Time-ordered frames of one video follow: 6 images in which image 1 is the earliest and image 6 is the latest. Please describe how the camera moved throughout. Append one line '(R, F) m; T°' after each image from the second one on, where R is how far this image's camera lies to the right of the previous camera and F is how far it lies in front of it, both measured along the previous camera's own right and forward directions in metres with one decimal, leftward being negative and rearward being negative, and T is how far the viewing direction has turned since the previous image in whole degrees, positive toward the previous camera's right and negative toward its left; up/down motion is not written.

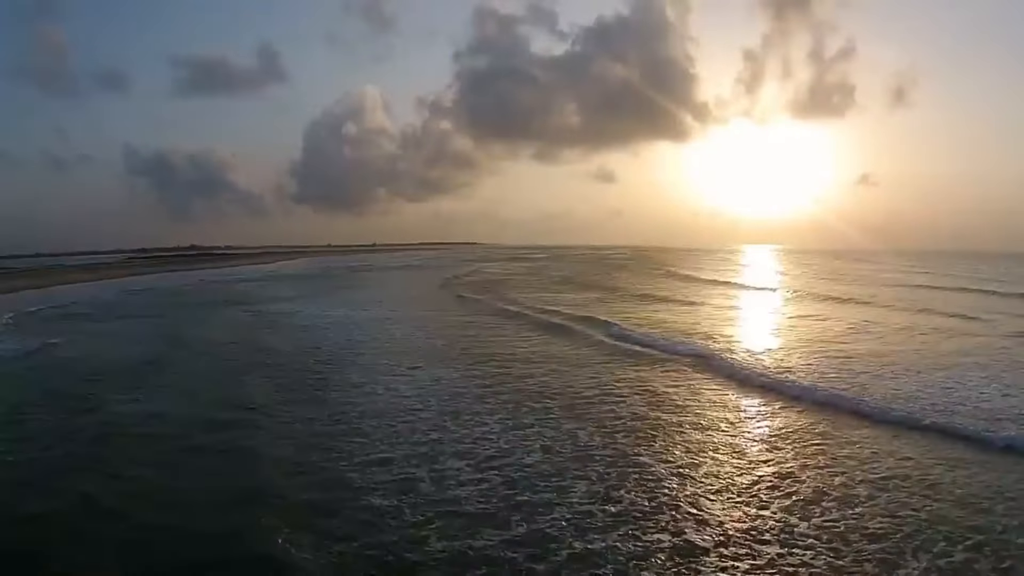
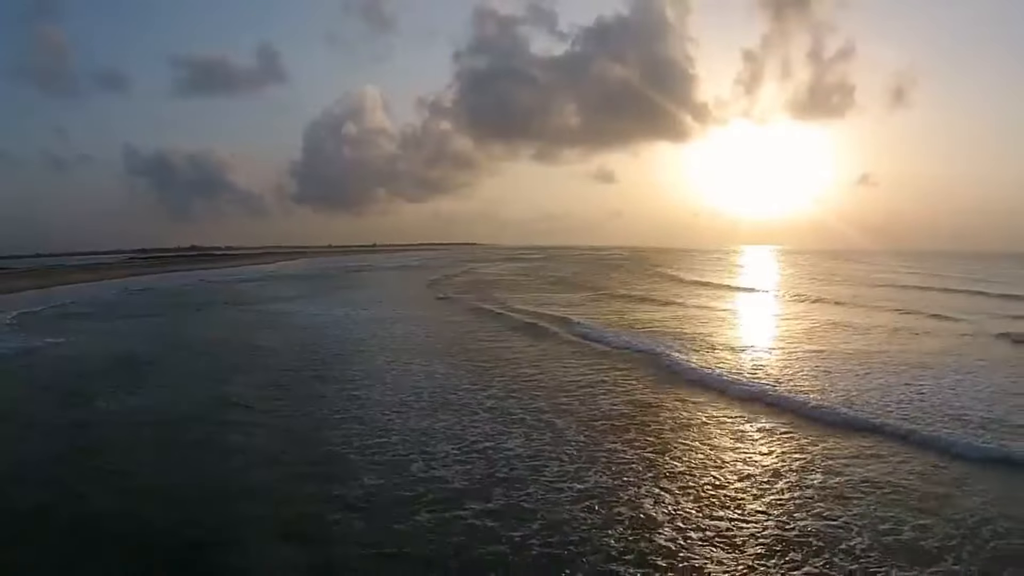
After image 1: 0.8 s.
(-1.4, +0.9) m; 0°
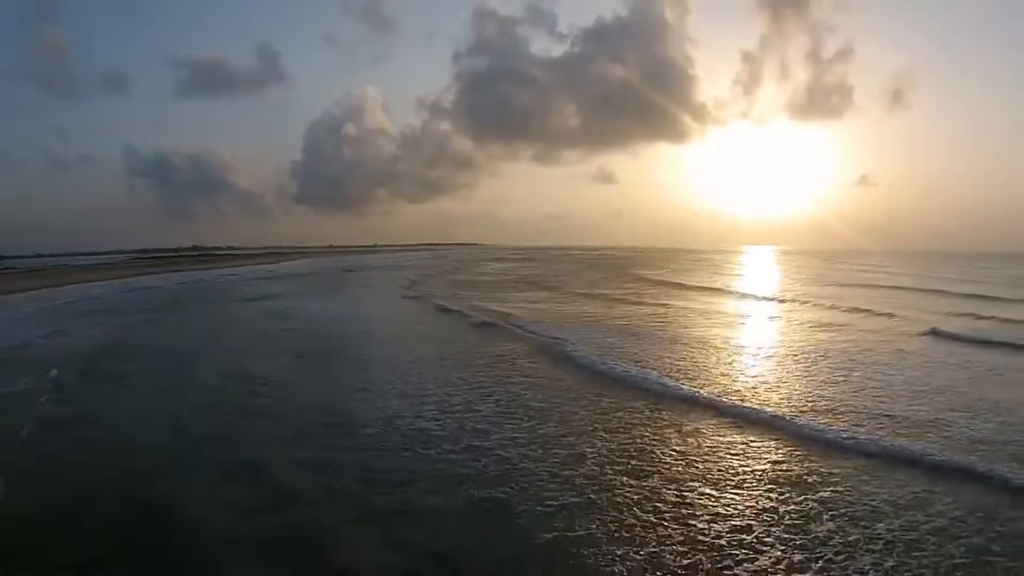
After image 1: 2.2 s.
(+0.5, -0.9) m; 0°
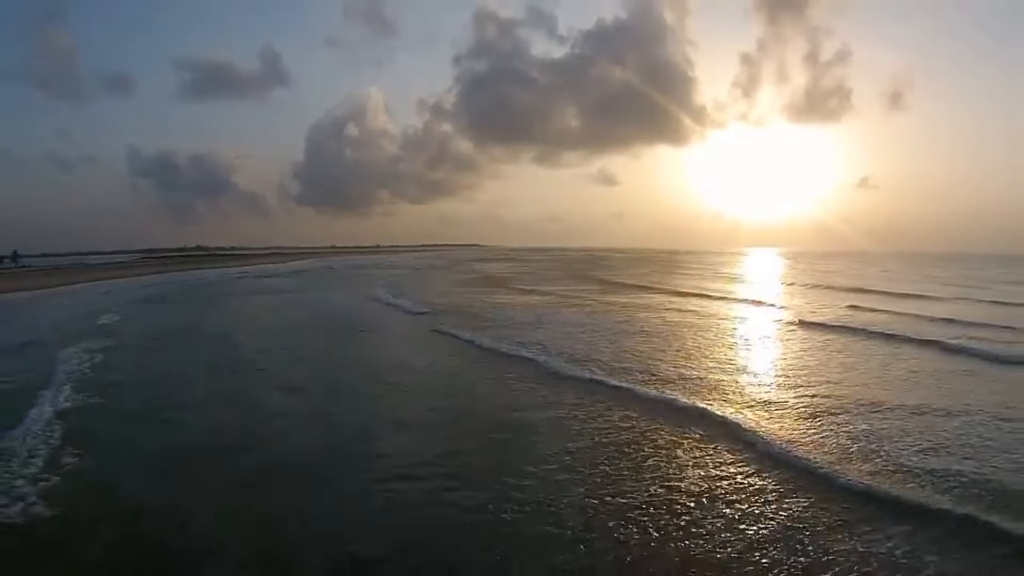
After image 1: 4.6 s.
(+1.1, -2.2) m; 0°
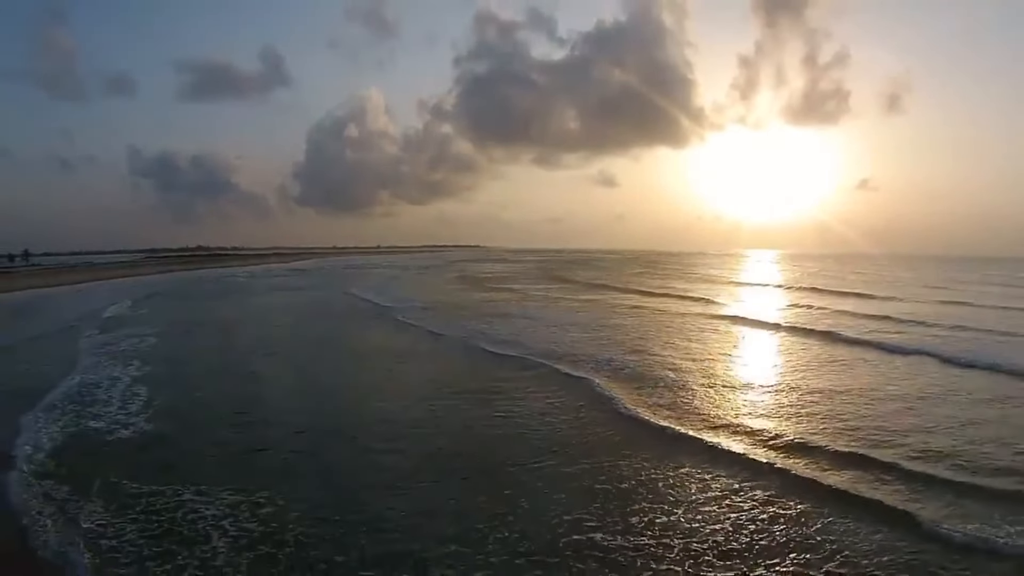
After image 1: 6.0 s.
(+0.7, -1.6) m; 0°
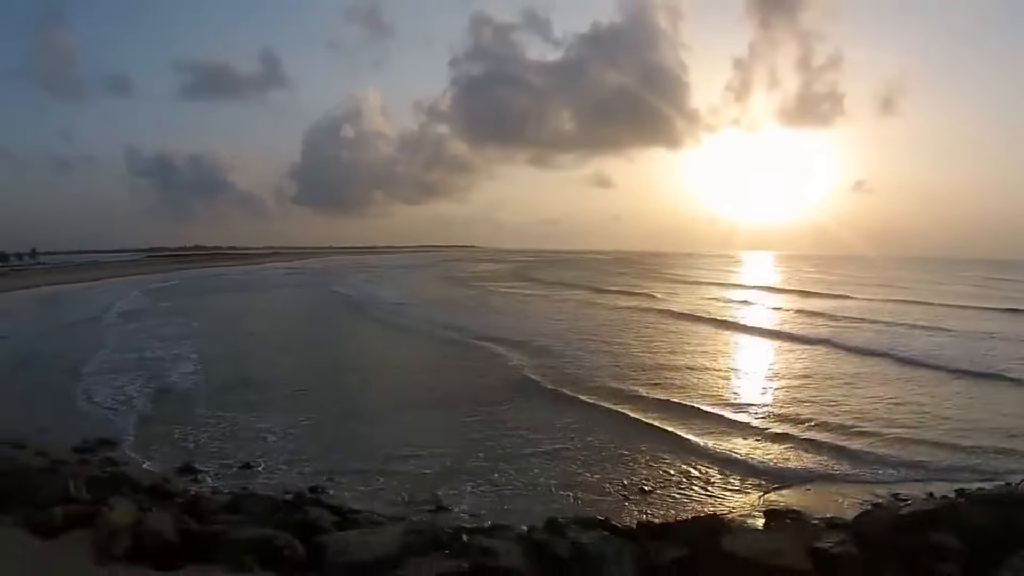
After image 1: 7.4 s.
(+0.4, -1.5) m; 0°
